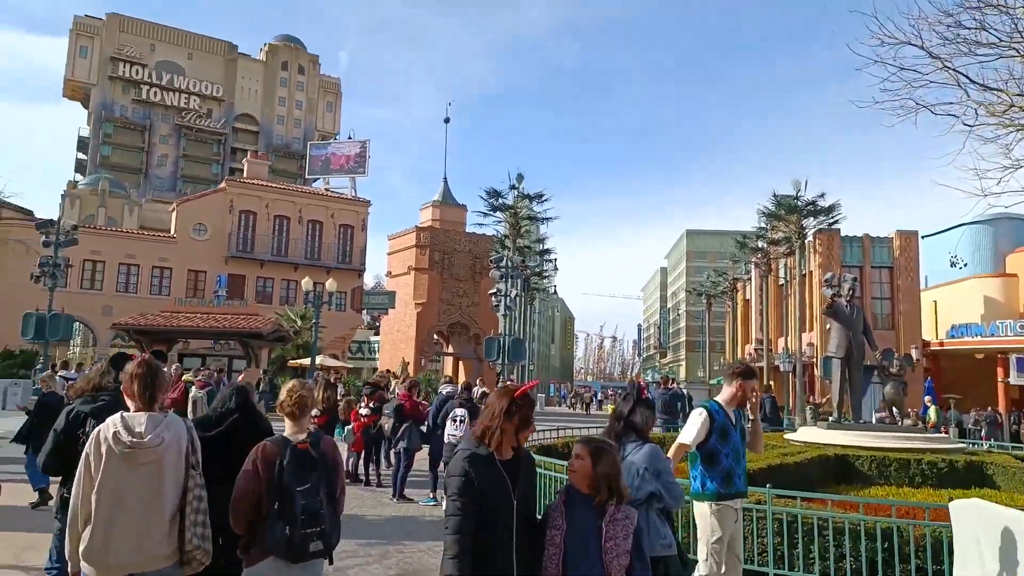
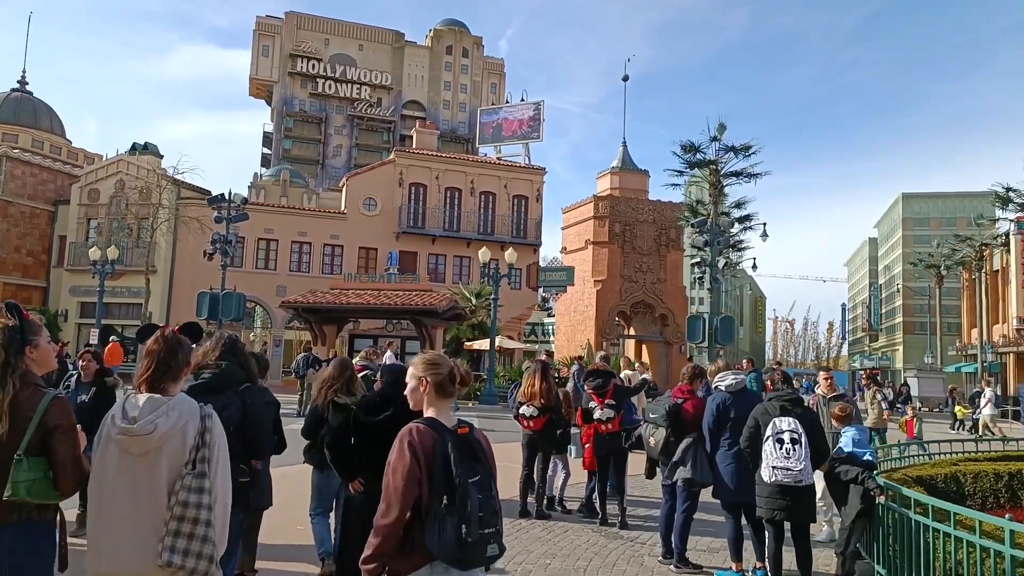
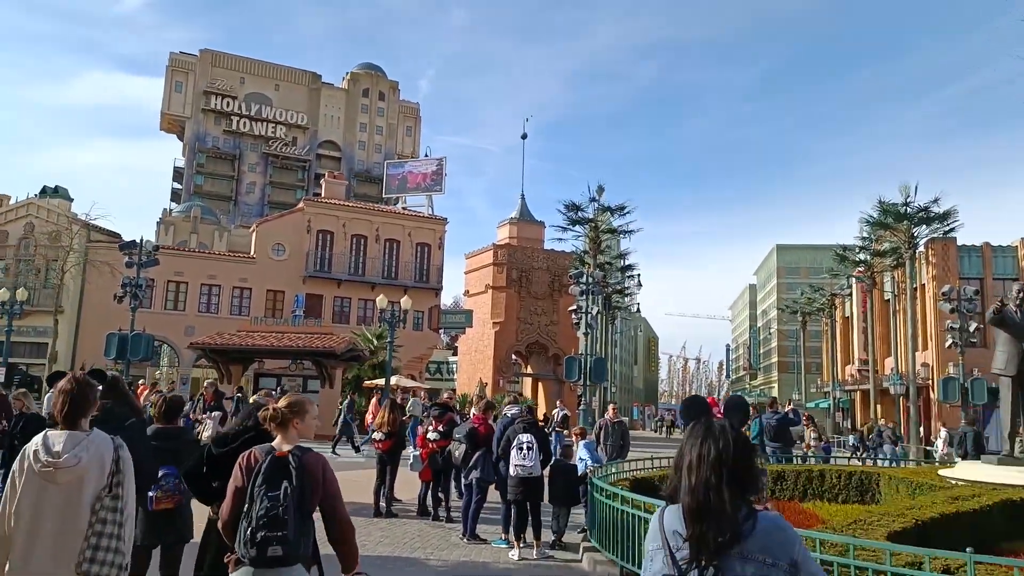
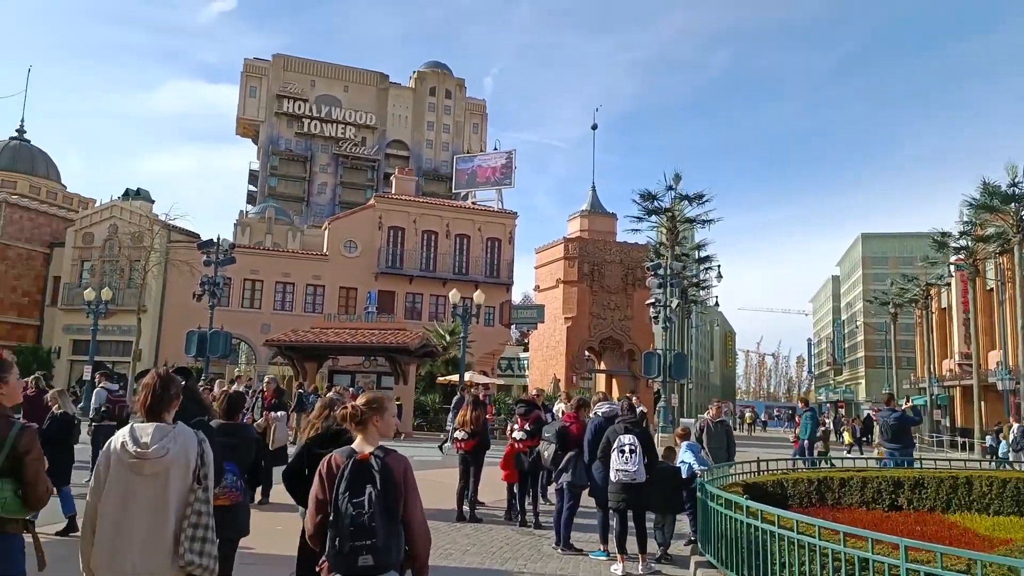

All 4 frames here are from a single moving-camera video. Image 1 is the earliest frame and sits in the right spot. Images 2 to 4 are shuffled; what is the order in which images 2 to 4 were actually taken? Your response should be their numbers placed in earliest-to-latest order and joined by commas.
3, 4, 2
